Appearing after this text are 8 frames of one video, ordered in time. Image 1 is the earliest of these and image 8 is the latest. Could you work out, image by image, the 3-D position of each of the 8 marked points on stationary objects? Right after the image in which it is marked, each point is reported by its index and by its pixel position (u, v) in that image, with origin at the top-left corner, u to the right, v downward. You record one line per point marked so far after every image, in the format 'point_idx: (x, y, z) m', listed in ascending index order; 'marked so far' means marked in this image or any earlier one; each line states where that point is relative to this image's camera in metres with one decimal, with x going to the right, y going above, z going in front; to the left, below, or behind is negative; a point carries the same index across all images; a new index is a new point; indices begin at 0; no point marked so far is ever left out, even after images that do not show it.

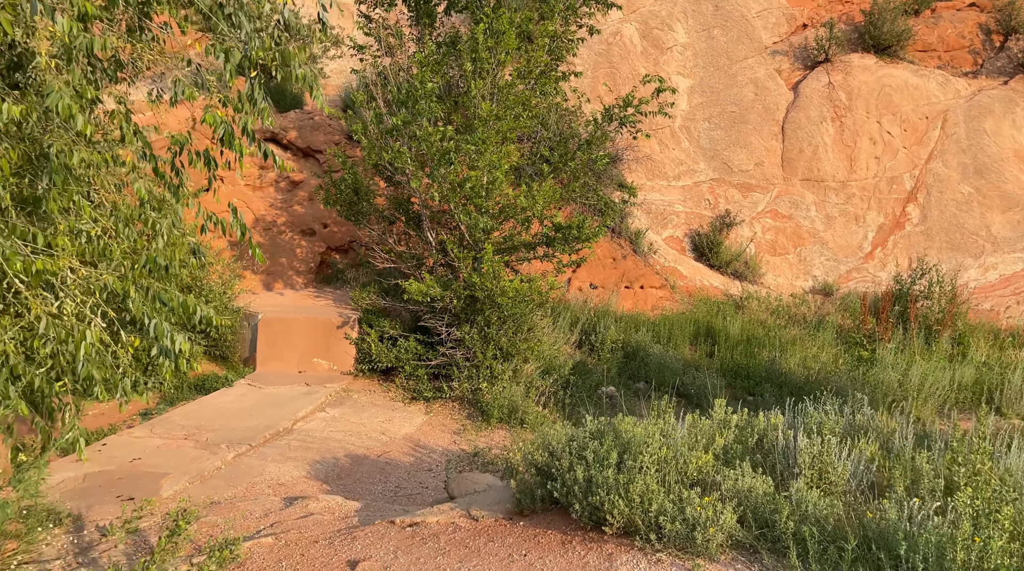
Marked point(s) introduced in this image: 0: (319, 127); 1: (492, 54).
0: (-2.8, +2.3, +12.8) m
1: (-0.2, +2.5, +9.4) m
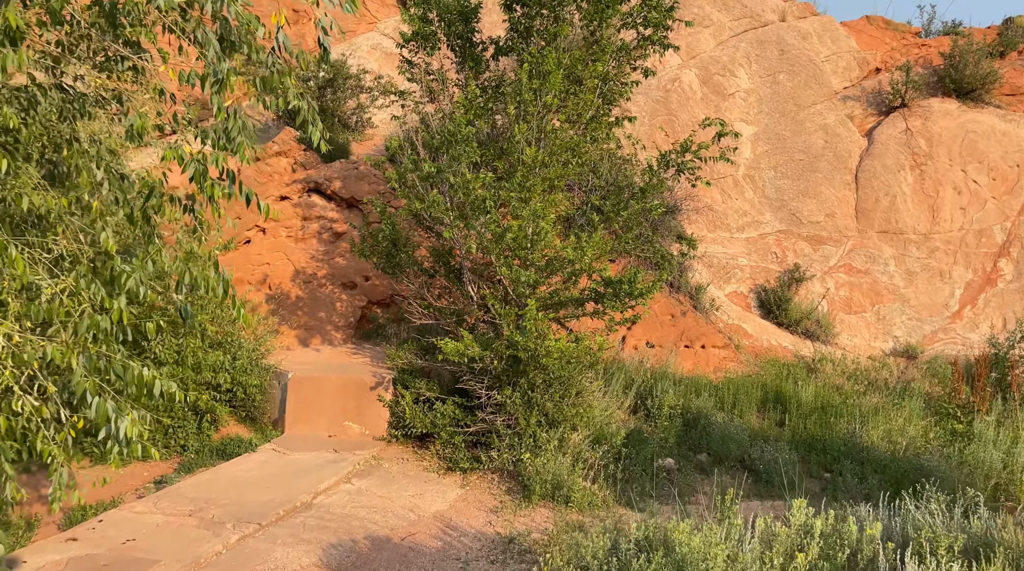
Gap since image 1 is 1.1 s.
0: (-2.1, +1.5, +12.3) m
1: (+0.3, +1.9, +8.7) m
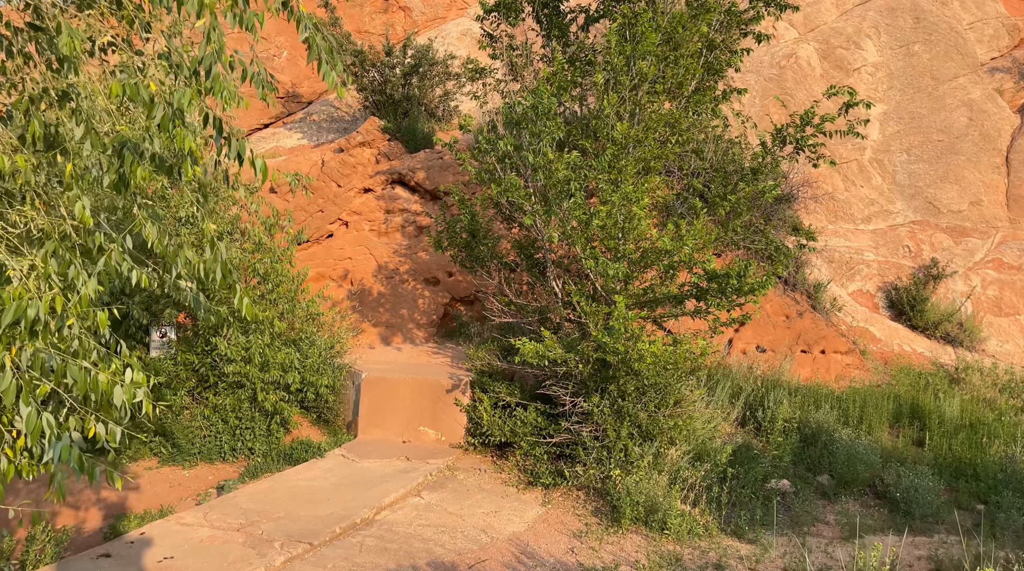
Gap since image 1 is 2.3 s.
0: (-0.8, +1.6, +11.6) m
1: (+1.1, +1.9, +7.7) m
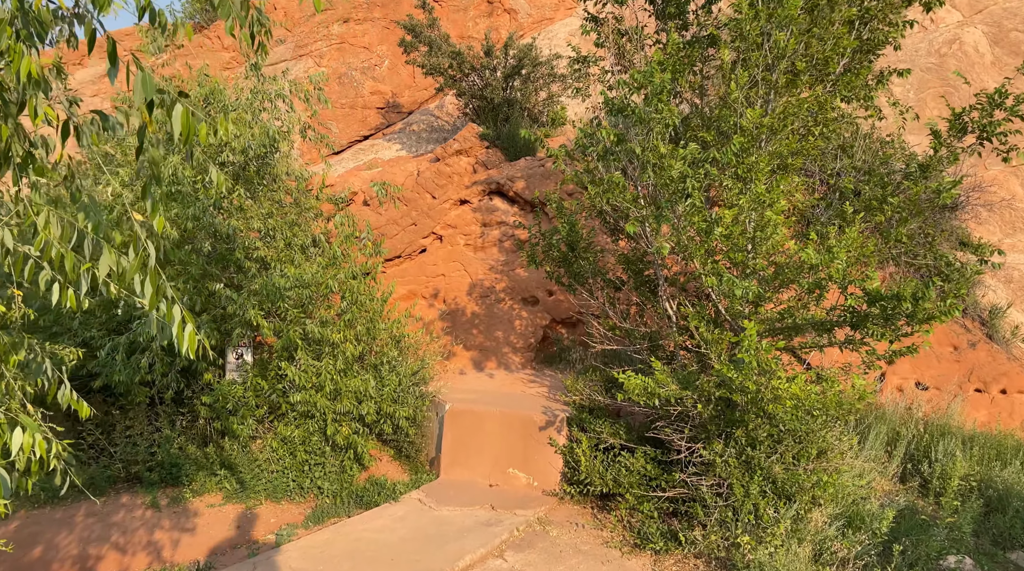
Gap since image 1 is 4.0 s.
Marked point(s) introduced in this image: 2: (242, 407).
0: (+0.5, +1.3, +10.4) m
1: (+1.8, +1.8, +6.3) m
2: (-2.4, -1.1, +7.8) m
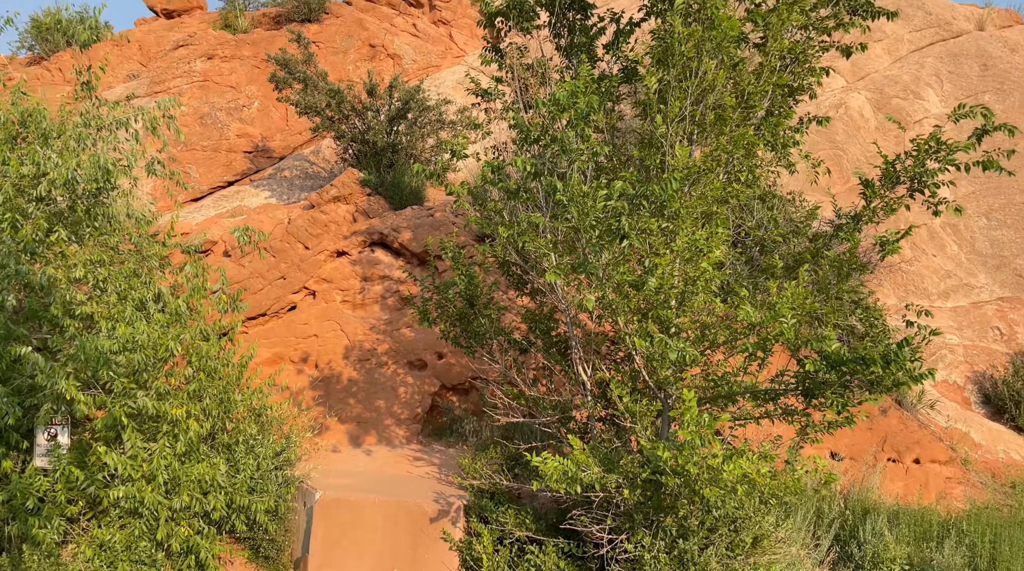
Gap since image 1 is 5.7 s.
0: (-0.8, +0.7, +9.5) m
1: (+1.2, +1.4, +5.6) m
2: (-3.2, -1.5, +6.3) m
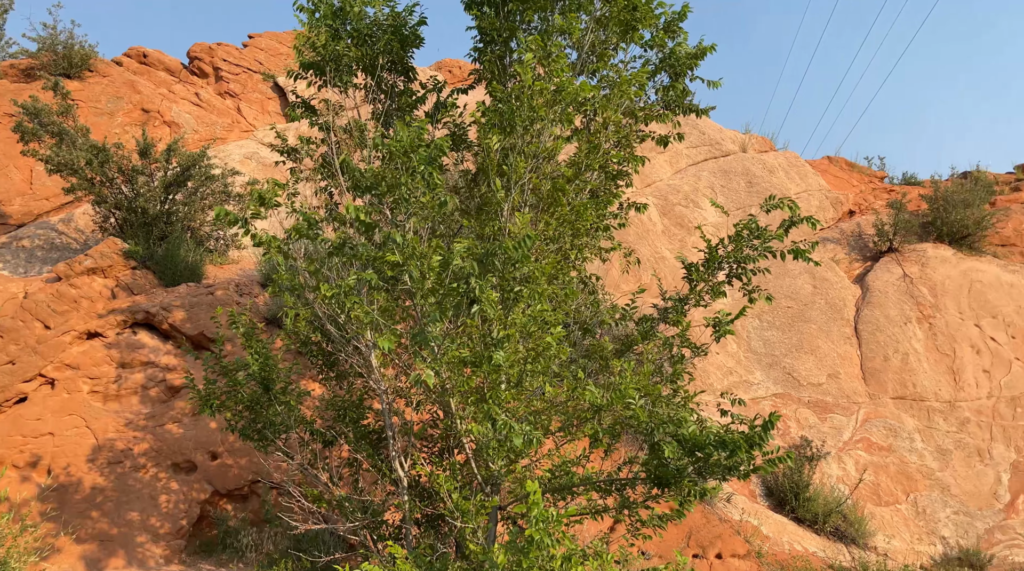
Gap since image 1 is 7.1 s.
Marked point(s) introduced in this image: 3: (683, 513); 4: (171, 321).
0: (-2.8, -0.2, +8.4) m
1: (+0.1, +0.9, +5.3) m
2: (-4.3, -1.9, +4.4) m
3: (+1.0, -1.3, +5.0) m
4: (-3.2, -0.3, +8.2) m
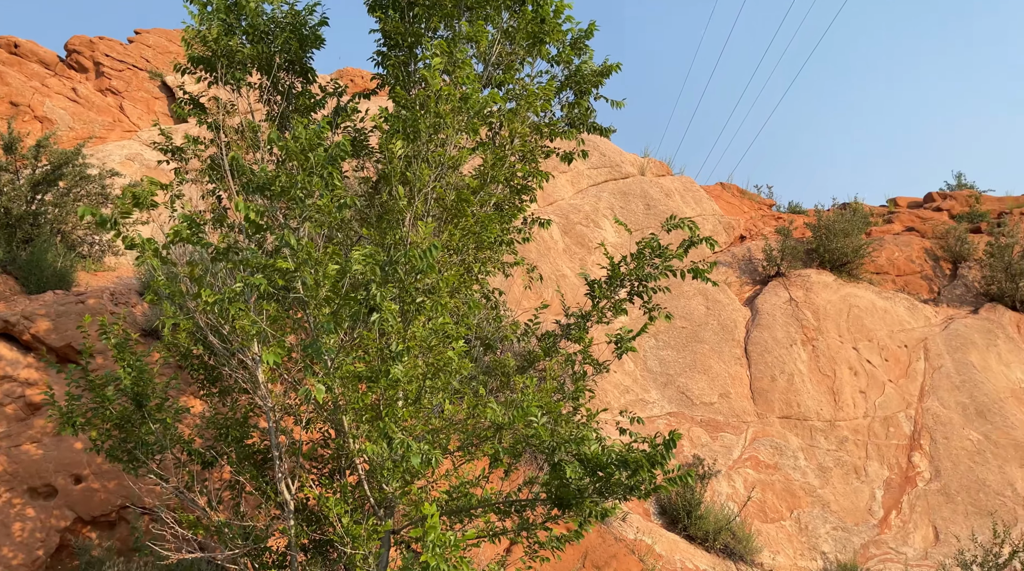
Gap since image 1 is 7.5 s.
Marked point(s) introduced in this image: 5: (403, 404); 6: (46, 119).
0: (-3.7, -0.3, +7.8) m
1: (-0.5, +0.8, +5.1) m
2: (-4.8, -1.9, +3.7) m
3: (+0.4, -1.4, +4.9) m
4: (-4.1, -0.4, +7.6) m
5: (-0.6, -0.6, +4.3) m
6: (-6.7, +2.4, +12.8) m
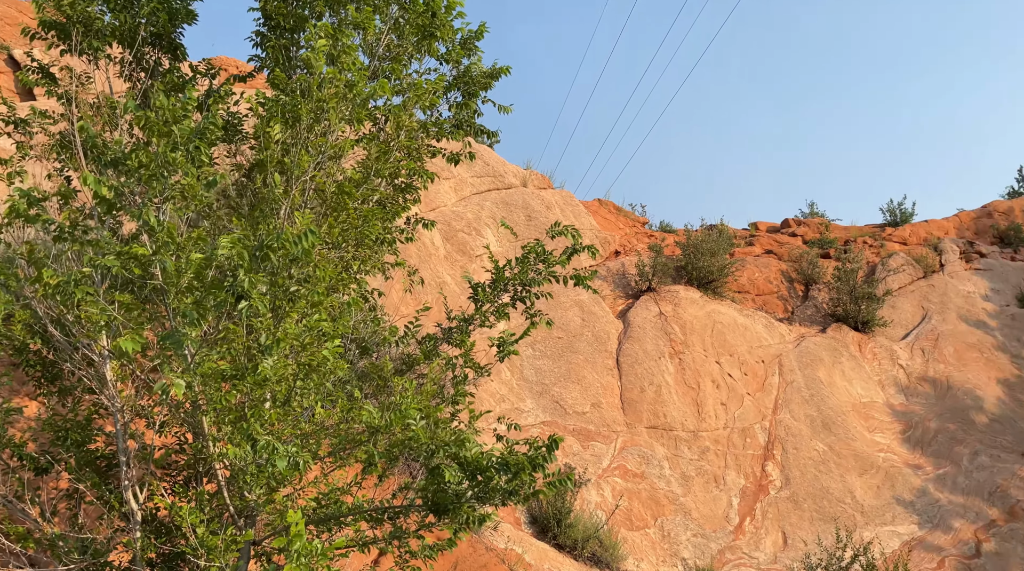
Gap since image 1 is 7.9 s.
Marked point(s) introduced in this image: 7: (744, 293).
0: (-4.7, -0.1, +7.1) m
1: (-1.1, +0.8, +4.8) m
2: (-5.3, -1.7, +2.8) m
3: (-0.3, -1.4, +4.7) m
4: (-5.1, -0.3, +6.8) m
5: (-1.1, -0.6, +4.1) m
6: (-8.3, +2.5, +11.6) m
7: (+3.5, -0.1, +13.0) m
